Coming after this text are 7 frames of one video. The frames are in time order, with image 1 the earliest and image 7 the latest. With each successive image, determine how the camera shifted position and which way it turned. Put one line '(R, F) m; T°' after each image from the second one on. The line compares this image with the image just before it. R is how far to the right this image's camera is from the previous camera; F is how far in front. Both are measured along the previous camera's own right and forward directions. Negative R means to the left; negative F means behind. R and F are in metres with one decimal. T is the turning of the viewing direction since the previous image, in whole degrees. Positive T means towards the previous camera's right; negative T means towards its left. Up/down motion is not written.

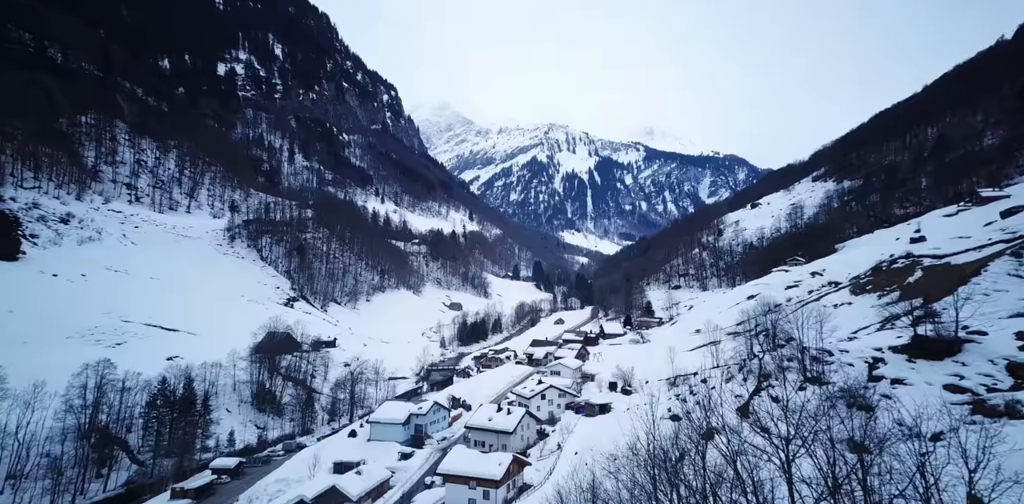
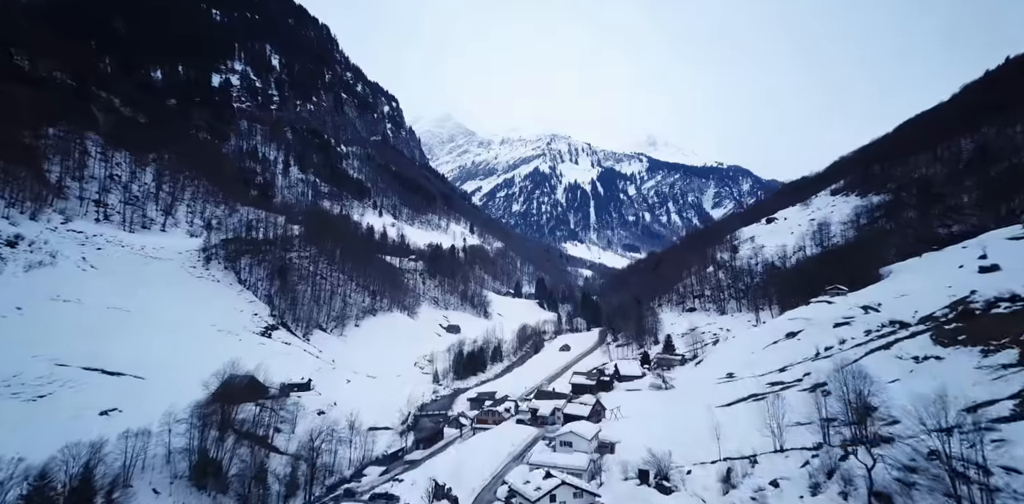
(+0.1, +4.5) m; 0°
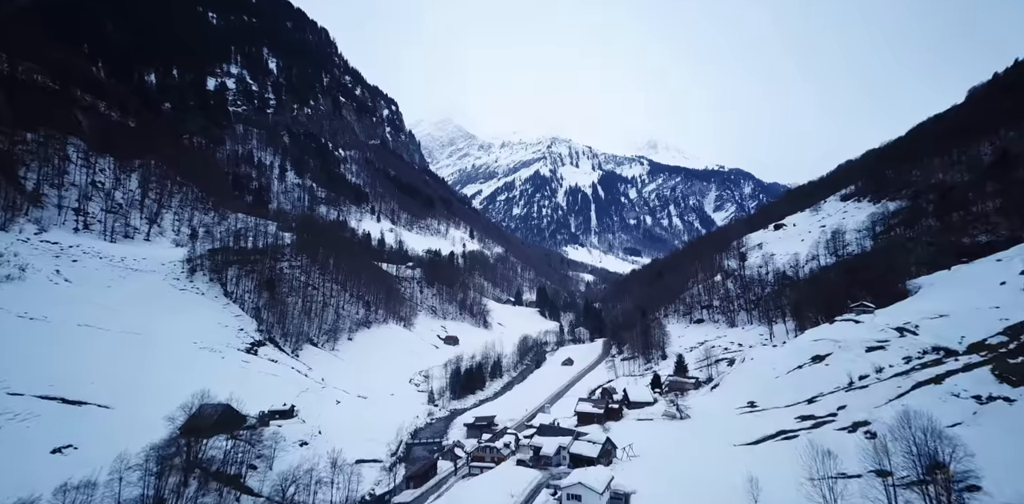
(0.0, +2.4) m; 0°
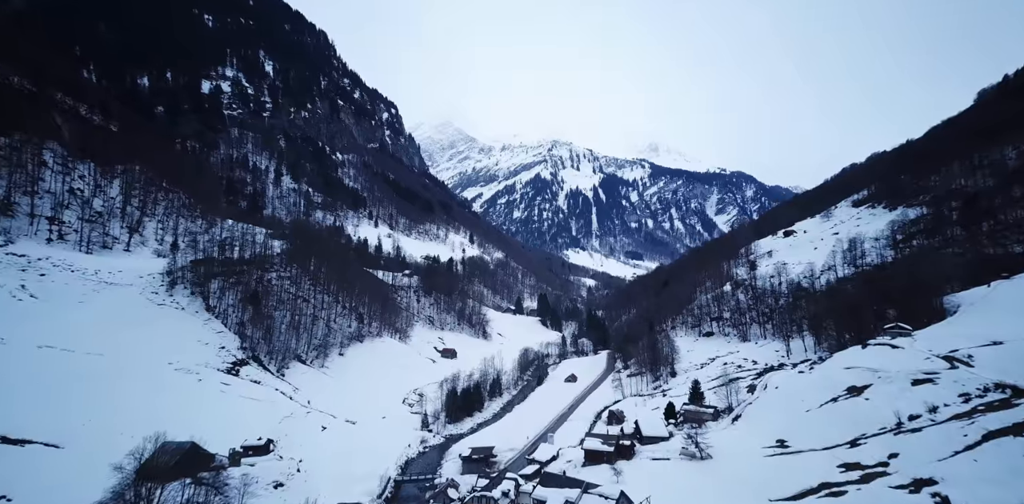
(+0.1, +2.7) m; 0°
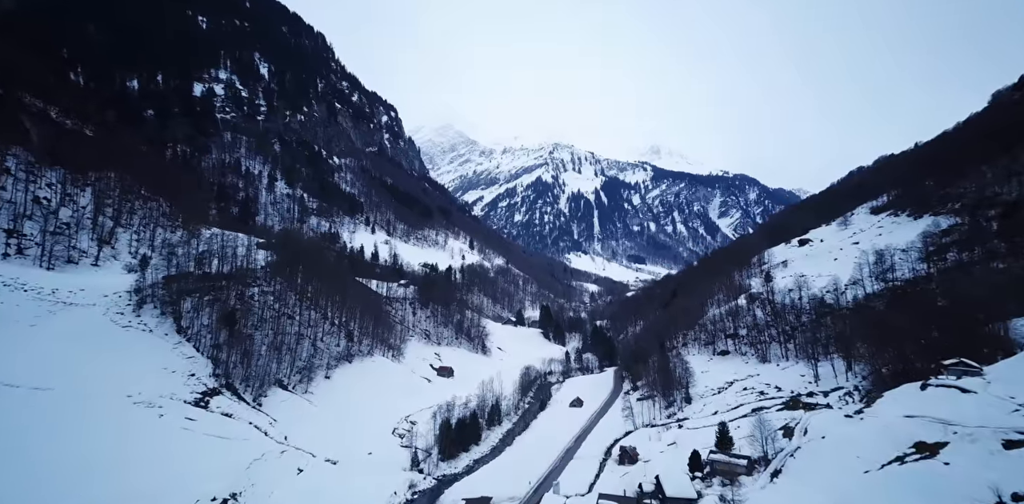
(+0.1, +3.8) m; 0°
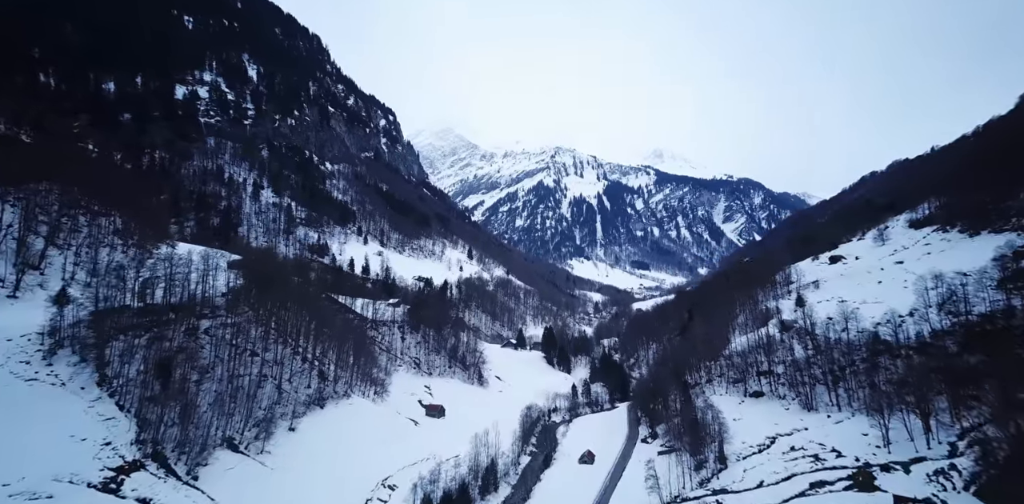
(+0.2, +7.2) m; 0°
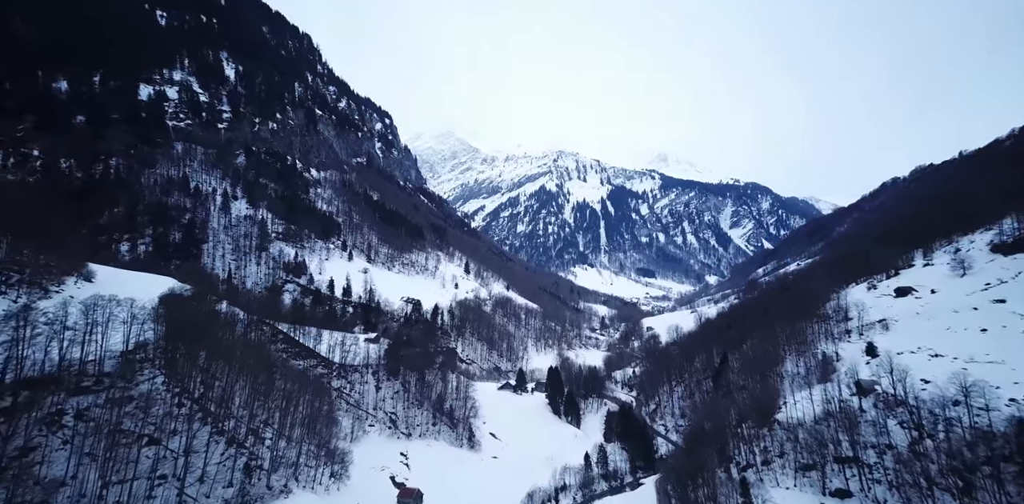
(+0.4, +11.6) m; 0°
